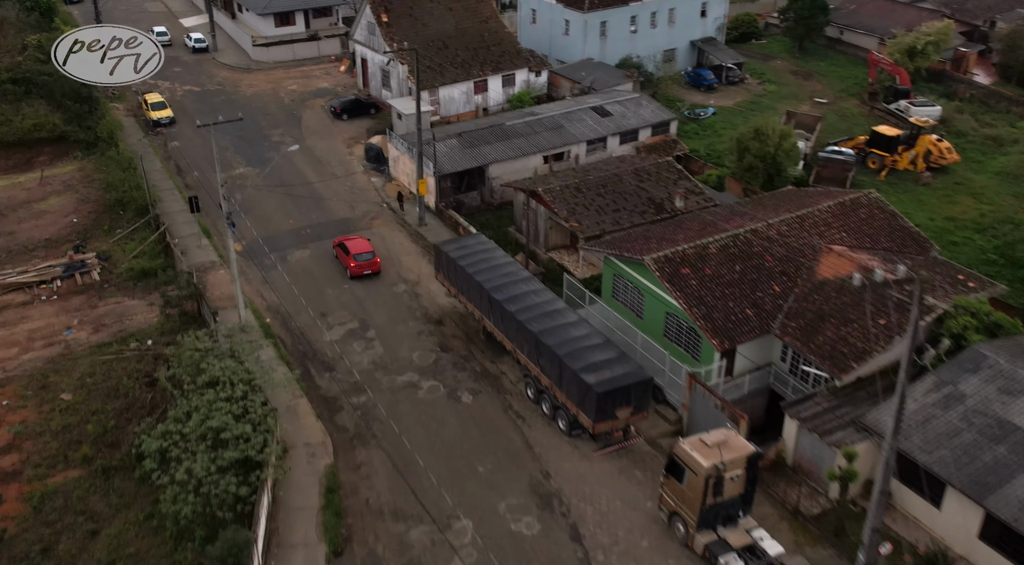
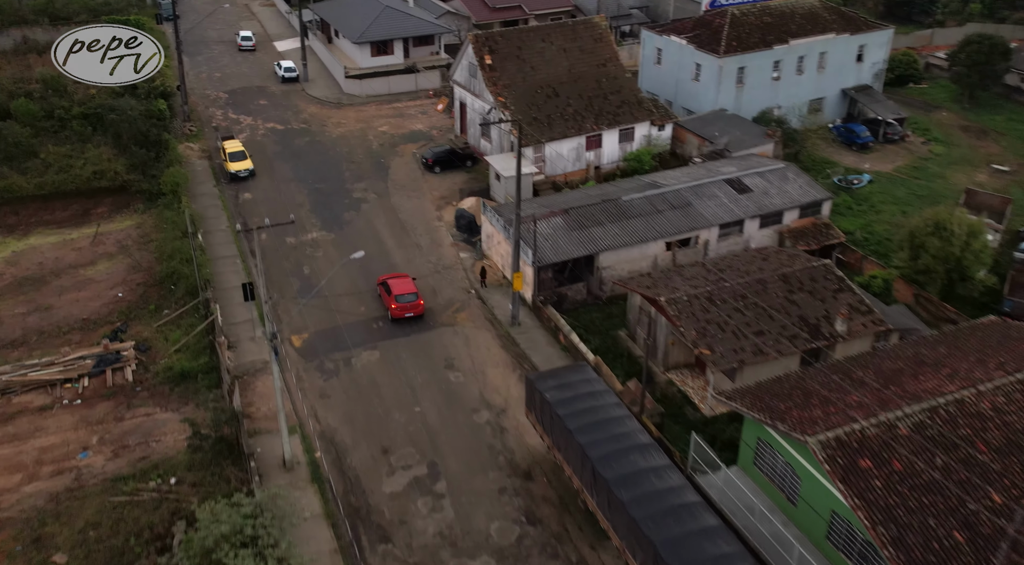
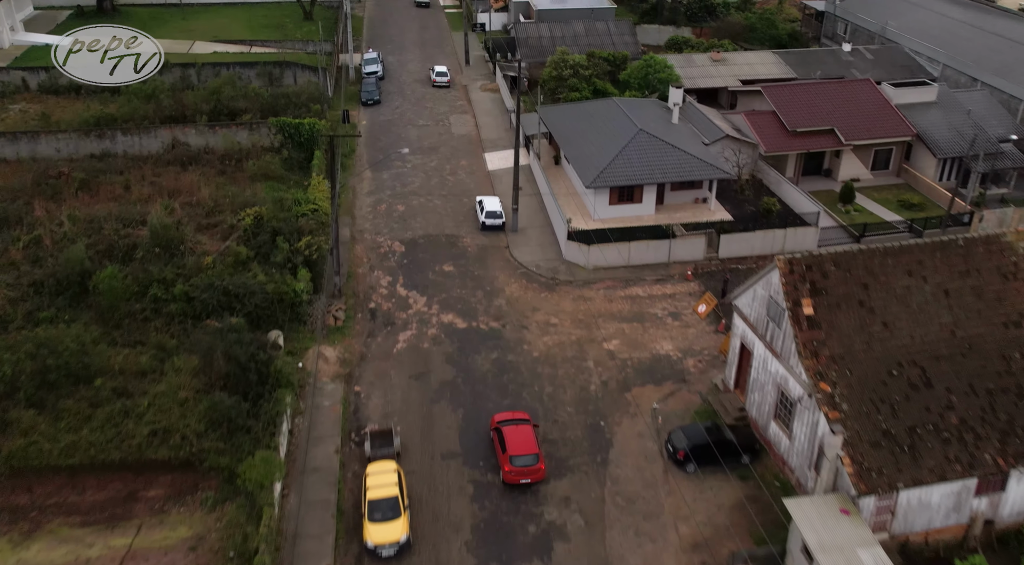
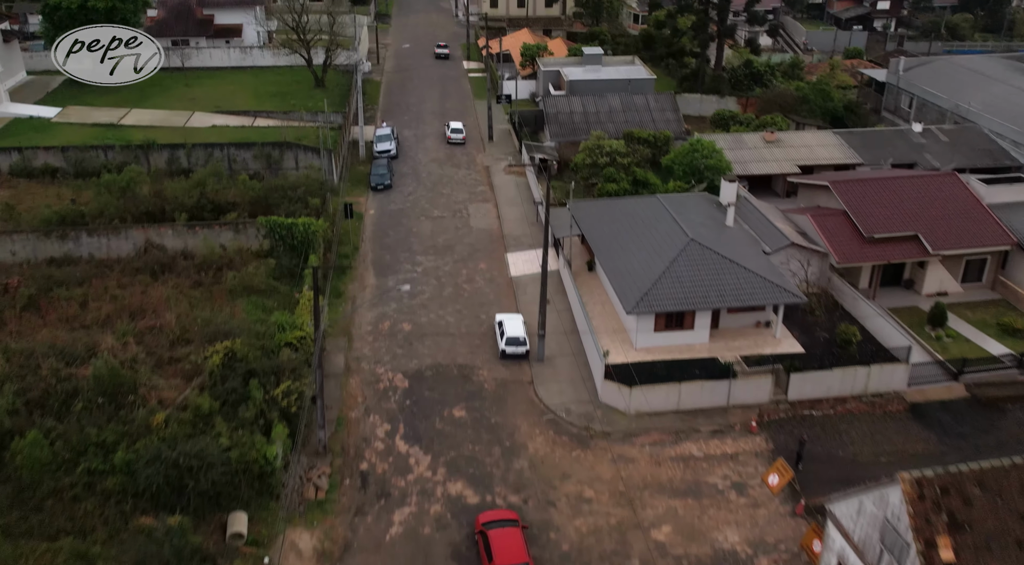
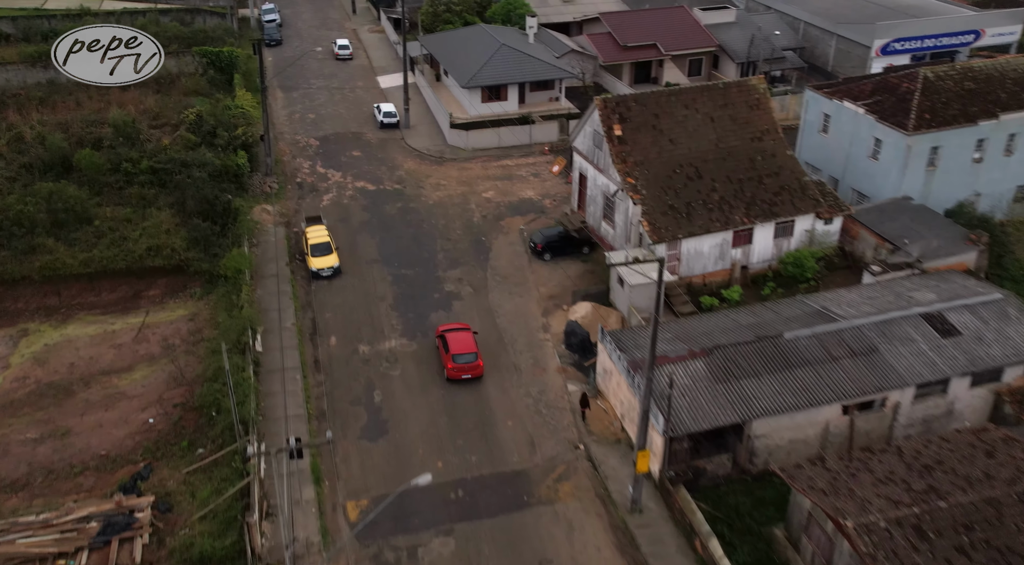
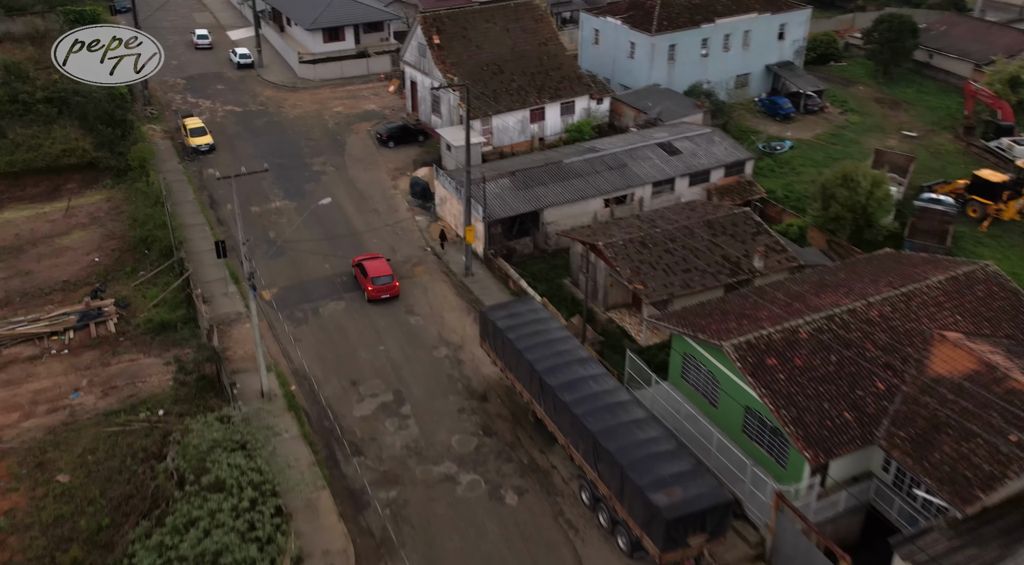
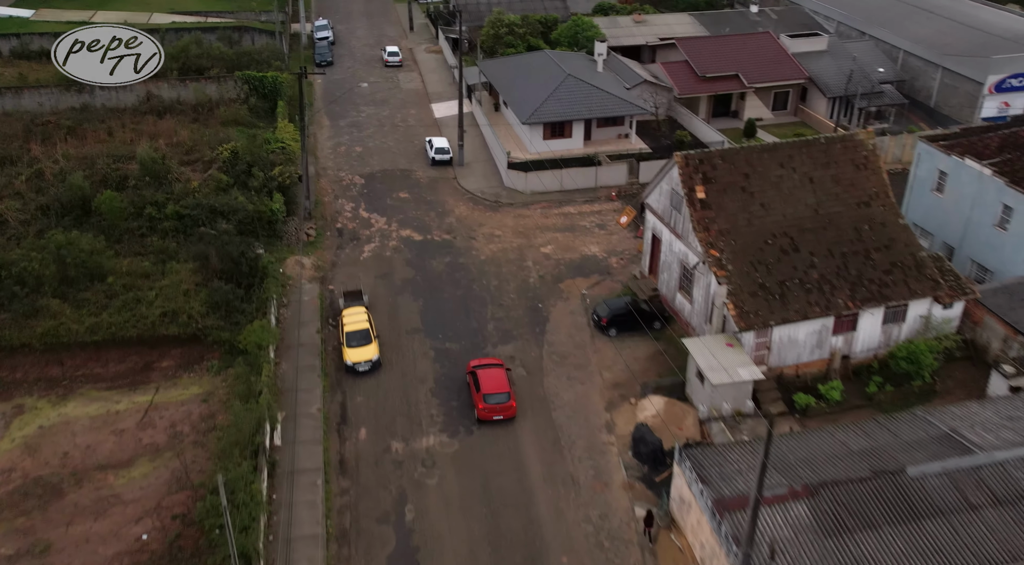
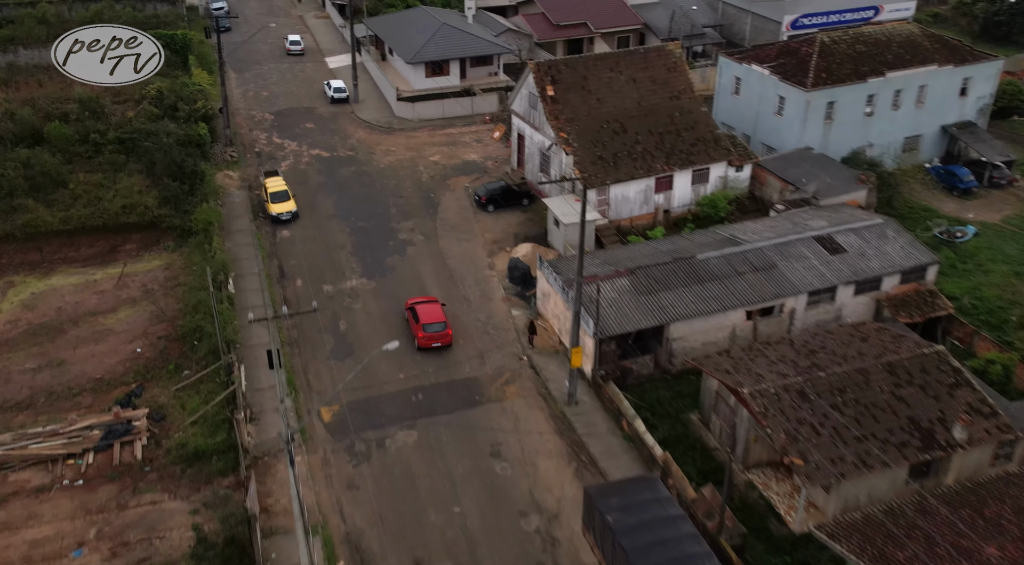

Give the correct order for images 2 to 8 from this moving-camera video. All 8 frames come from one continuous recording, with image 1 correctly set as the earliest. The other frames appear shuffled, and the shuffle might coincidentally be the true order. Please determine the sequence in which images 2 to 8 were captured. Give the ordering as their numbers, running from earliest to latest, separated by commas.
6, 2, 8, 5, 7, 3, 4
